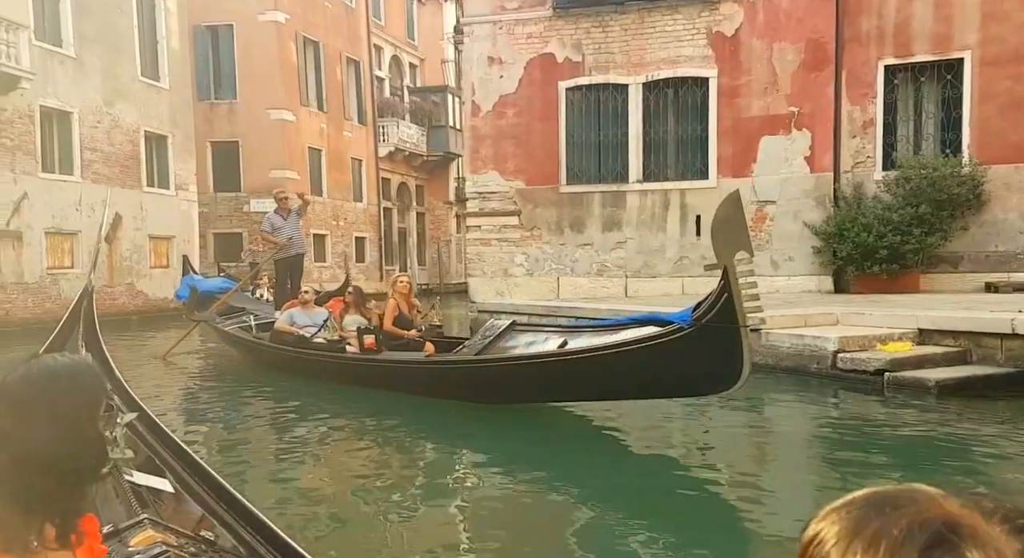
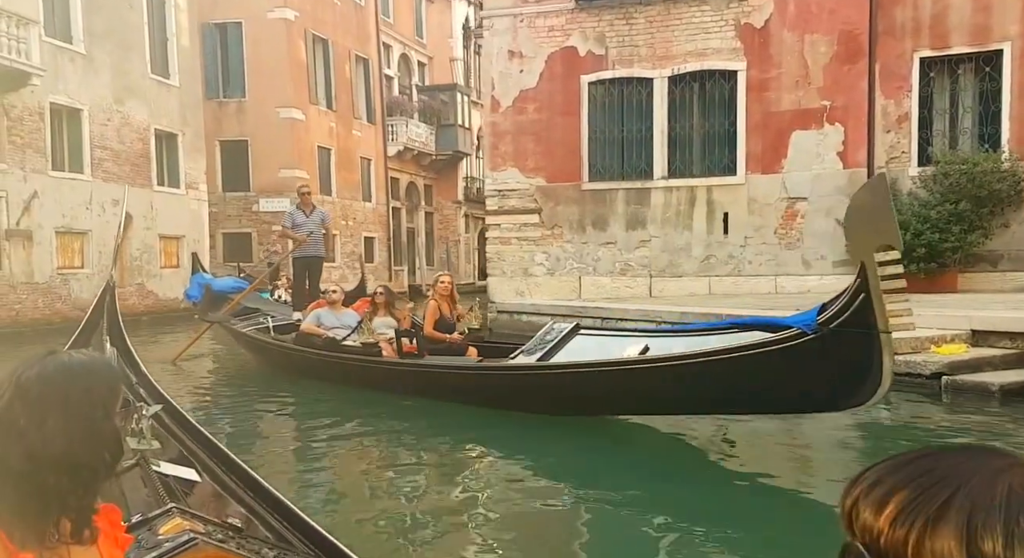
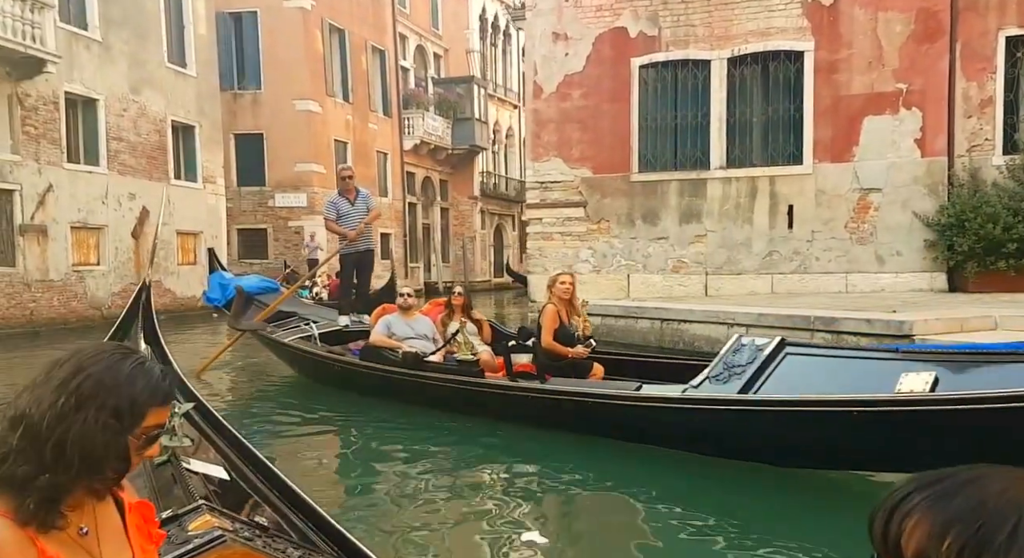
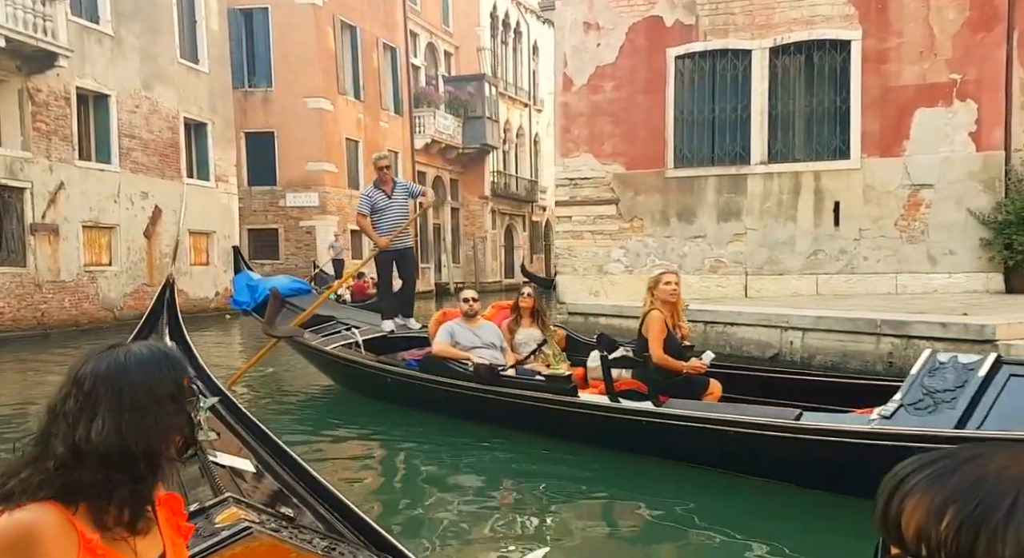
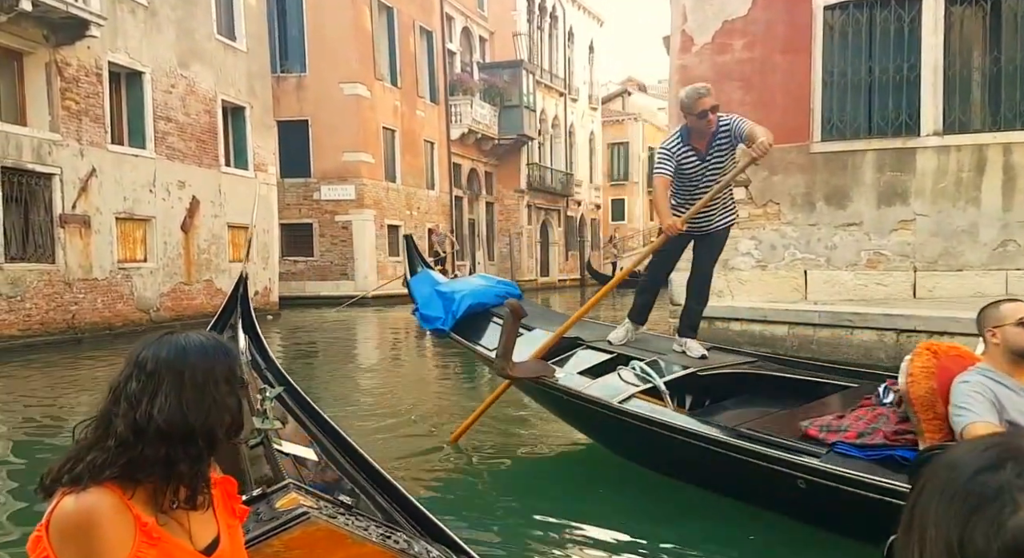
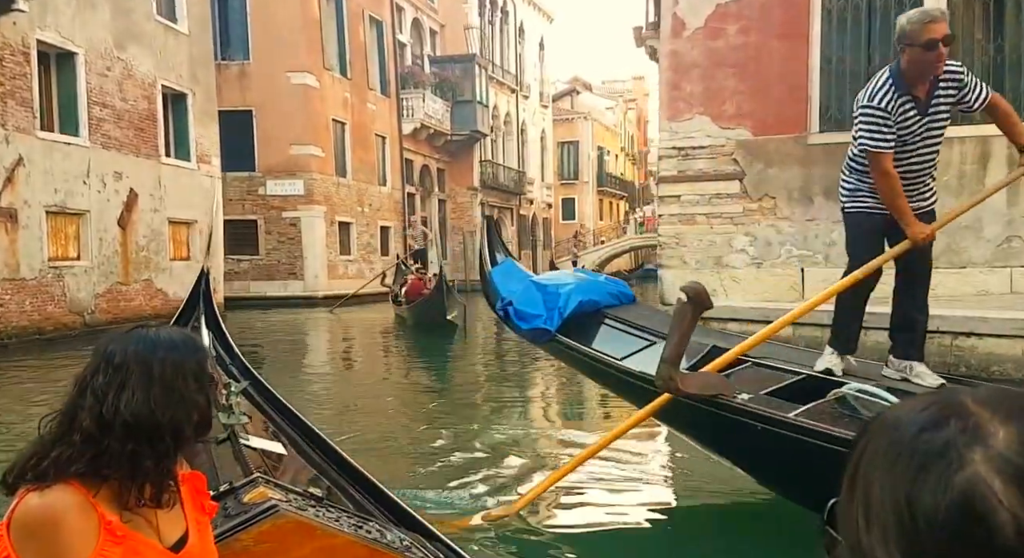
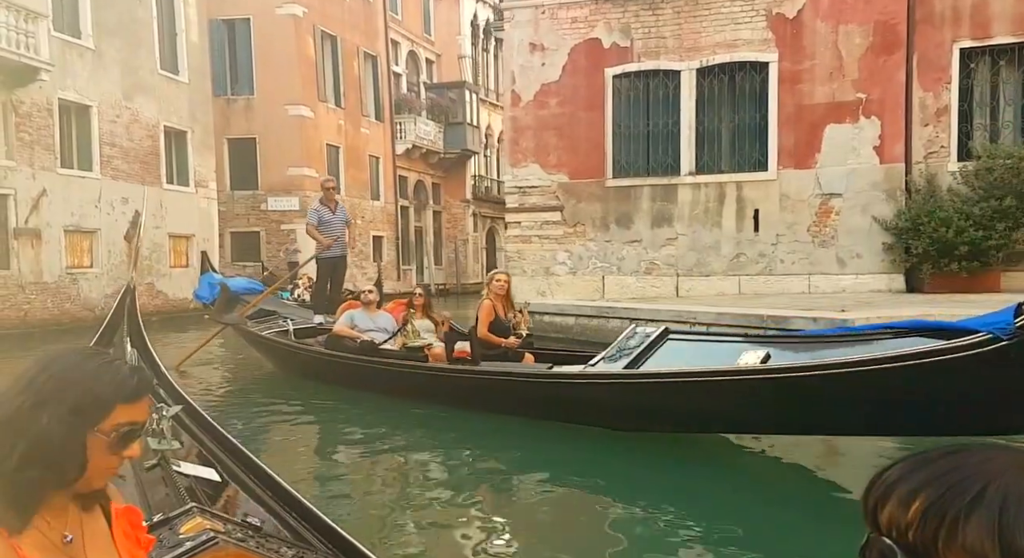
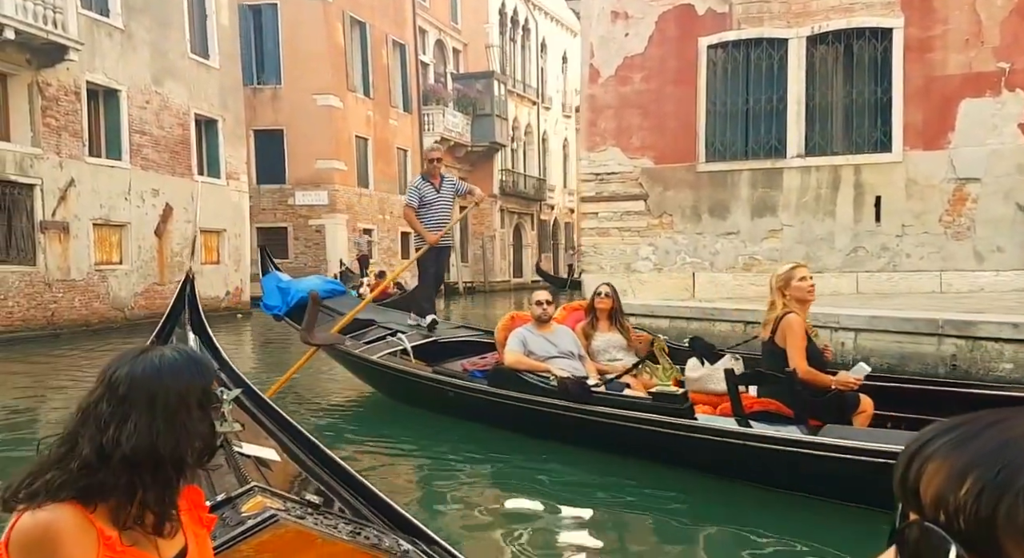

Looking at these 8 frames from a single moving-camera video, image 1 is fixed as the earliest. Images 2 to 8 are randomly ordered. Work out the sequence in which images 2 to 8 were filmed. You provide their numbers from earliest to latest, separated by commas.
2, 7, 3, 4, 8, 5, 6
